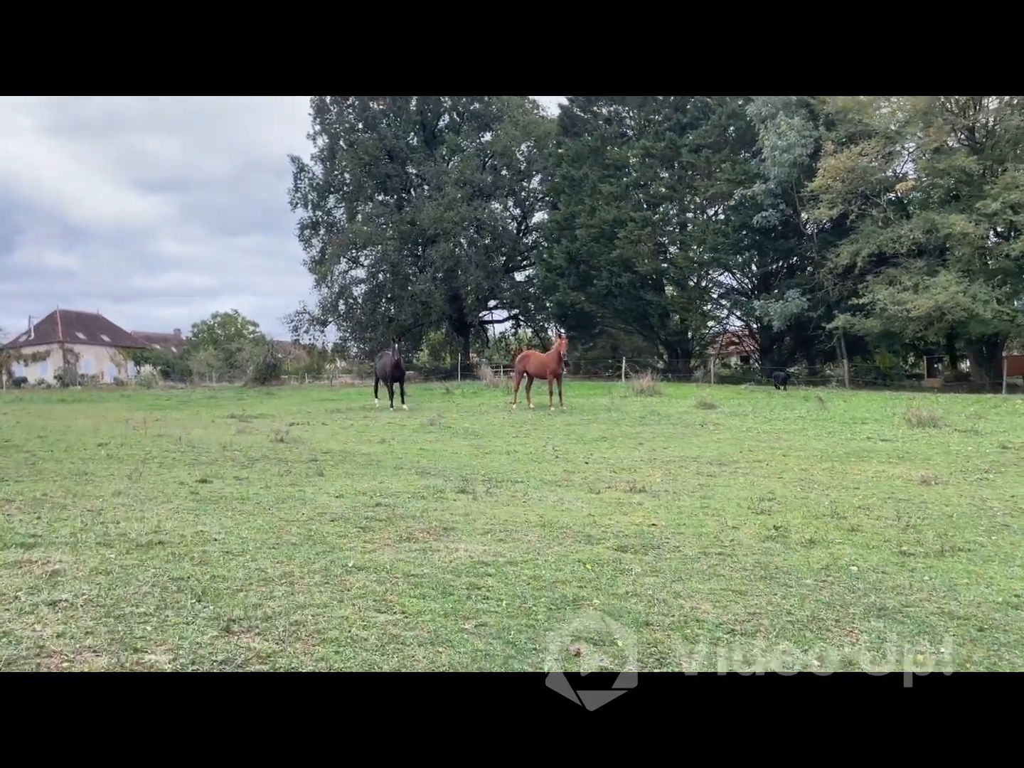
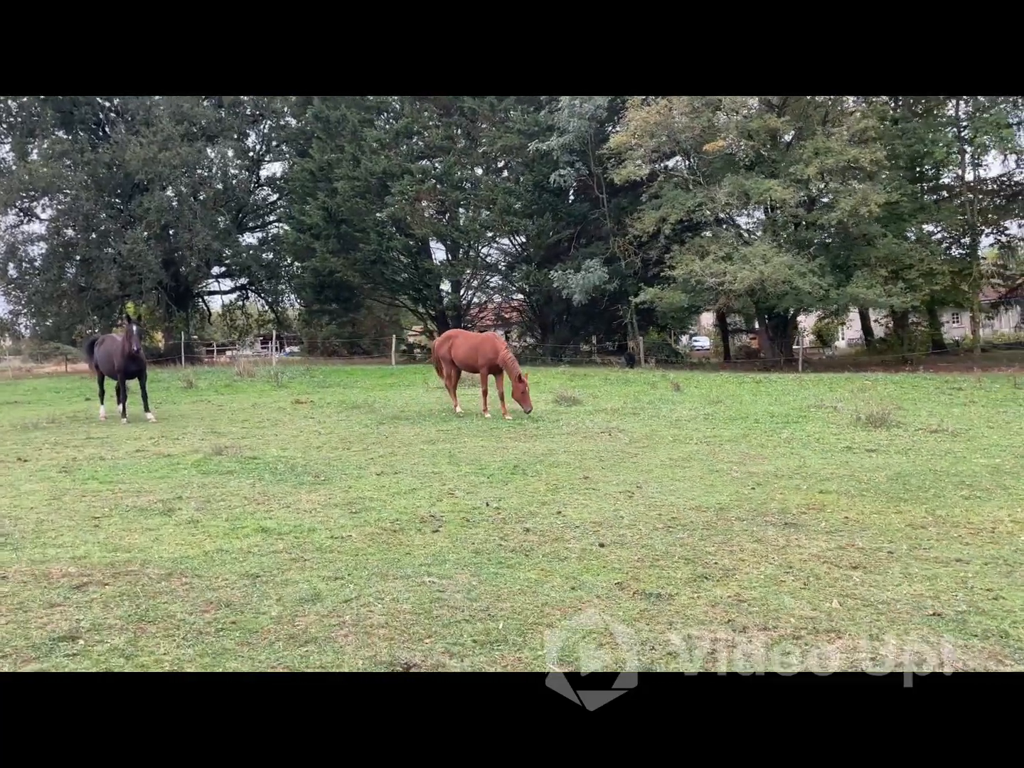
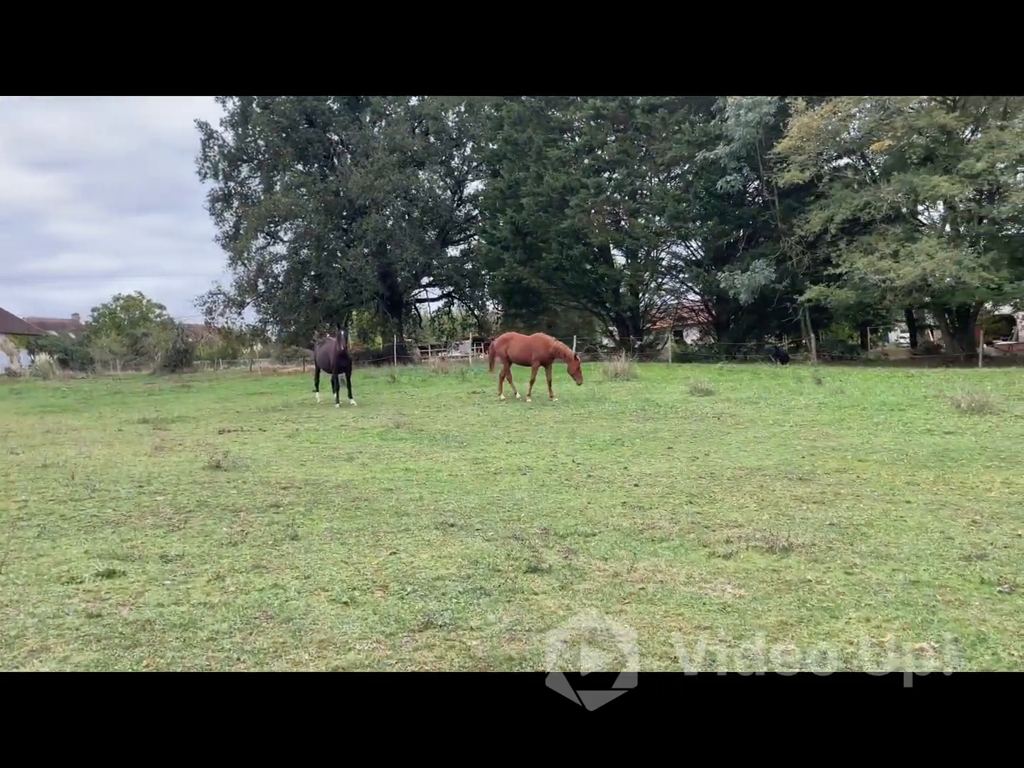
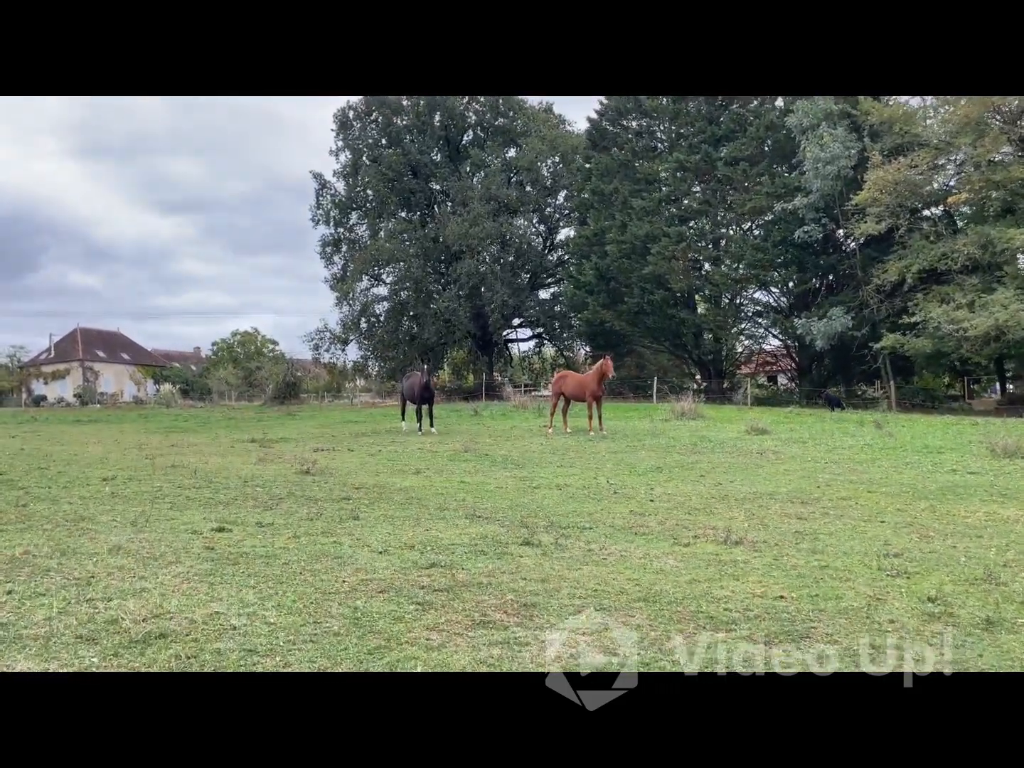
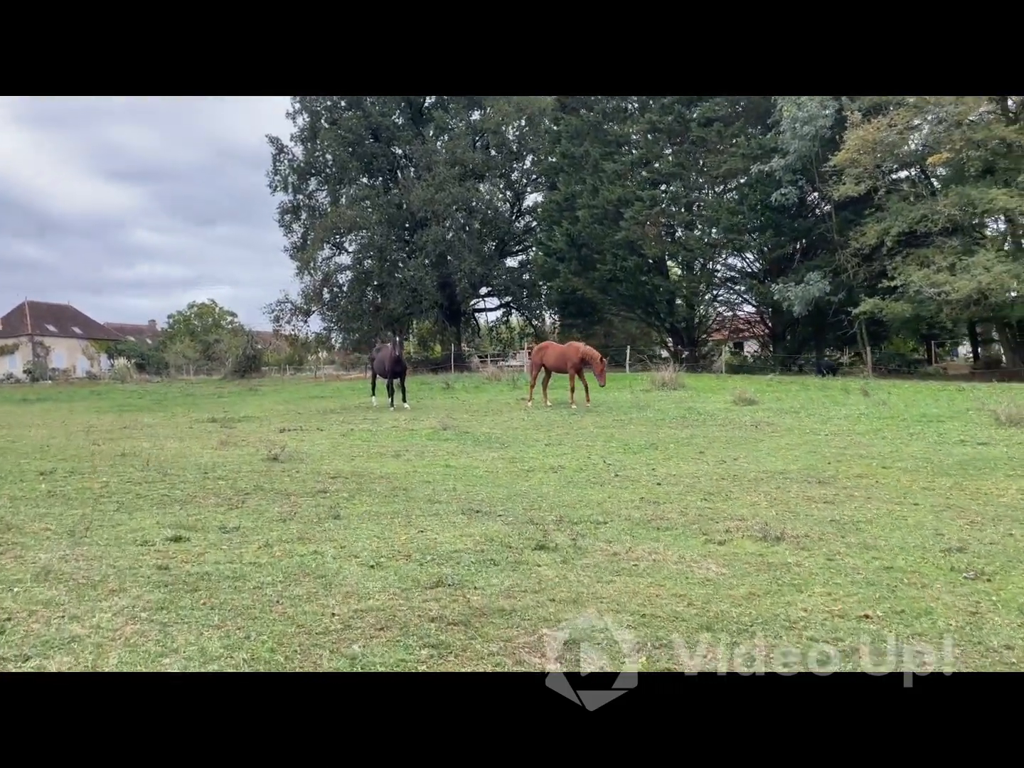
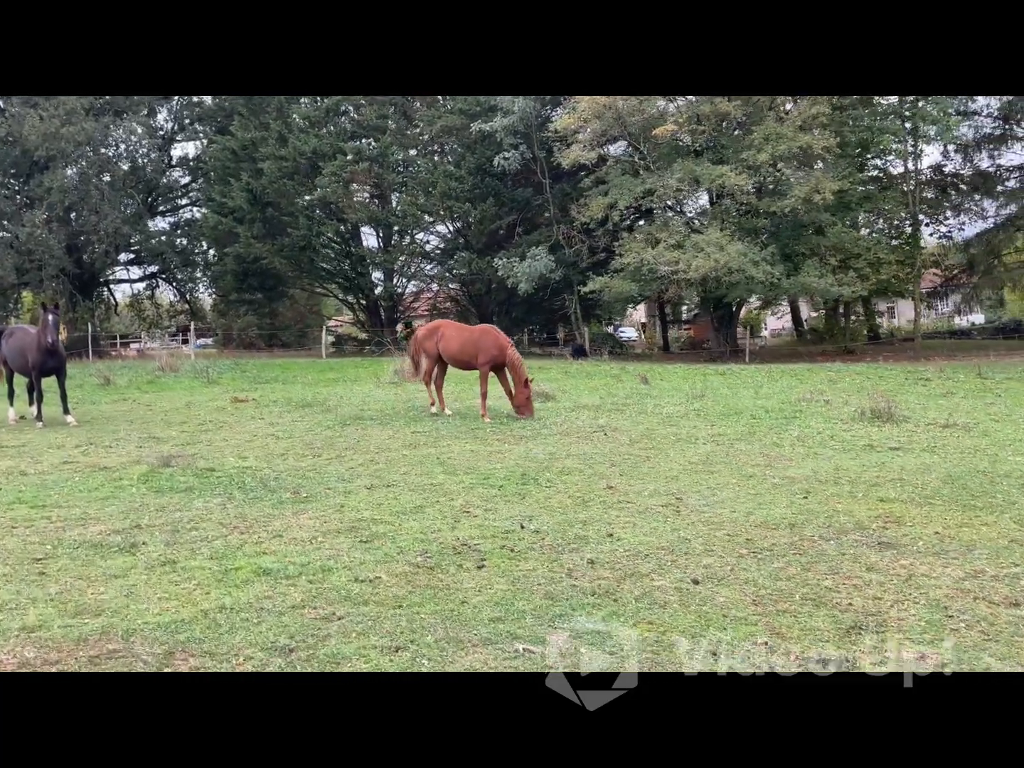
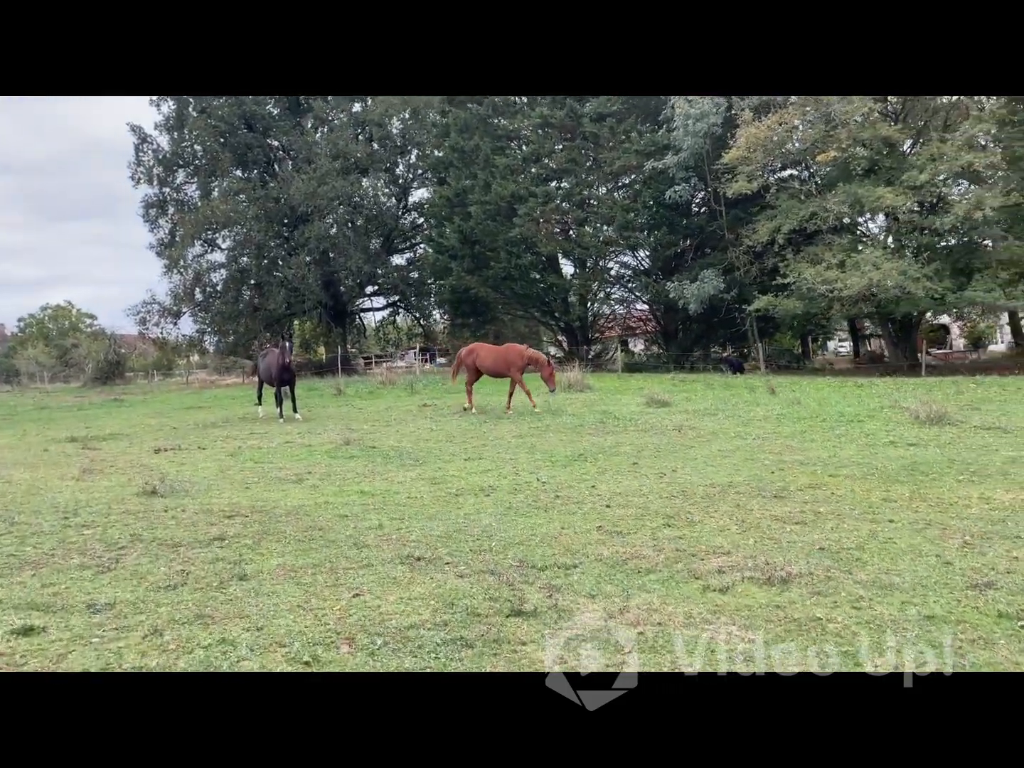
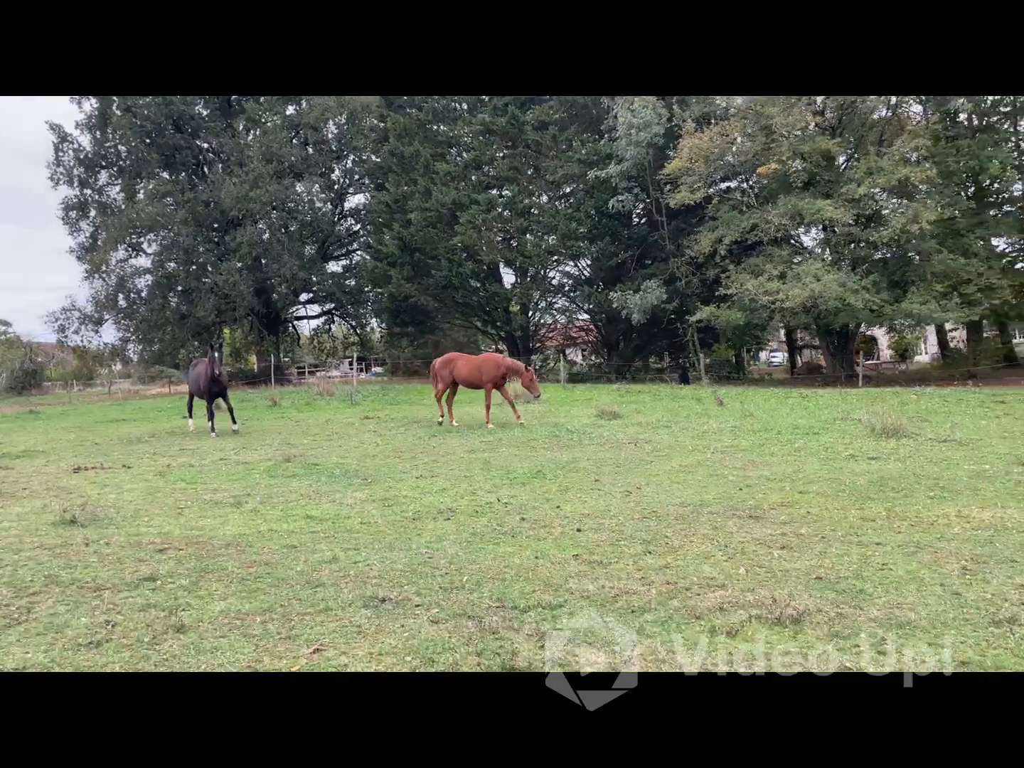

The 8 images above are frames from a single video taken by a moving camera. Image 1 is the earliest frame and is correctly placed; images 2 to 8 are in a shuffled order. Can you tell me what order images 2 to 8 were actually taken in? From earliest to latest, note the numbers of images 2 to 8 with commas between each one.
4, 5, 3, 7, 8, 2, 6
